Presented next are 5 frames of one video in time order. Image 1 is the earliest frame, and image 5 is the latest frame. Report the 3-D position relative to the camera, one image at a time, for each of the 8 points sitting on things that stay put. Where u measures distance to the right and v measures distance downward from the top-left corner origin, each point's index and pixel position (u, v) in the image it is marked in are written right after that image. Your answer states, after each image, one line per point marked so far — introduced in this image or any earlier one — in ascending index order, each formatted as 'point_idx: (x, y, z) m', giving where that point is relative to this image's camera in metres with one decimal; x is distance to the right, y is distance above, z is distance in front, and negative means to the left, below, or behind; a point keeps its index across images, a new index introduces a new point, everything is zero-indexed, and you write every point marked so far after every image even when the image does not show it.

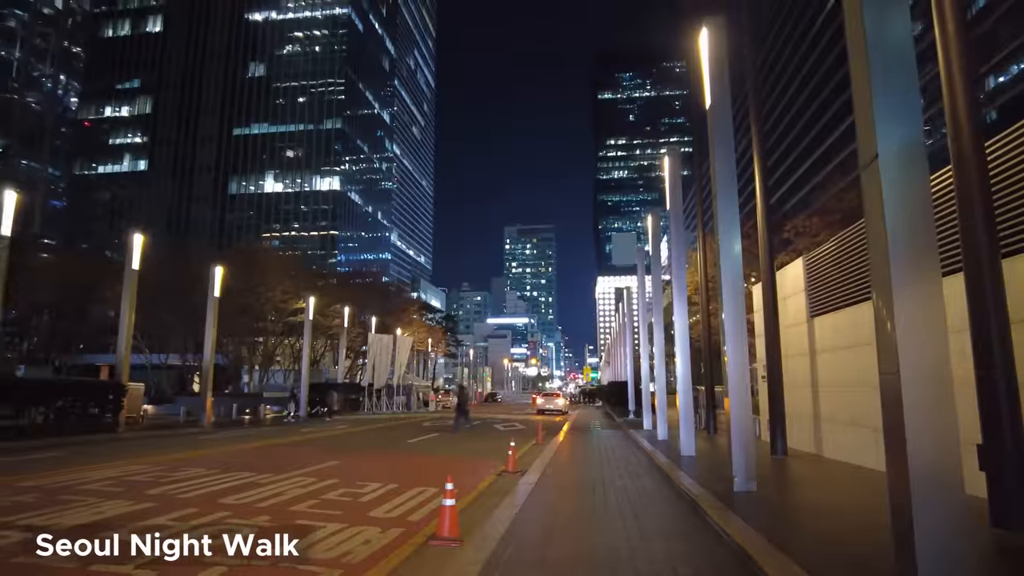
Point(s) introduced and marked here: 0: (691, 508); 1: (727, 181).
0: (+2.8, -3.5, +10.5) m
1: (+3.7, +2.0, +11.4) m
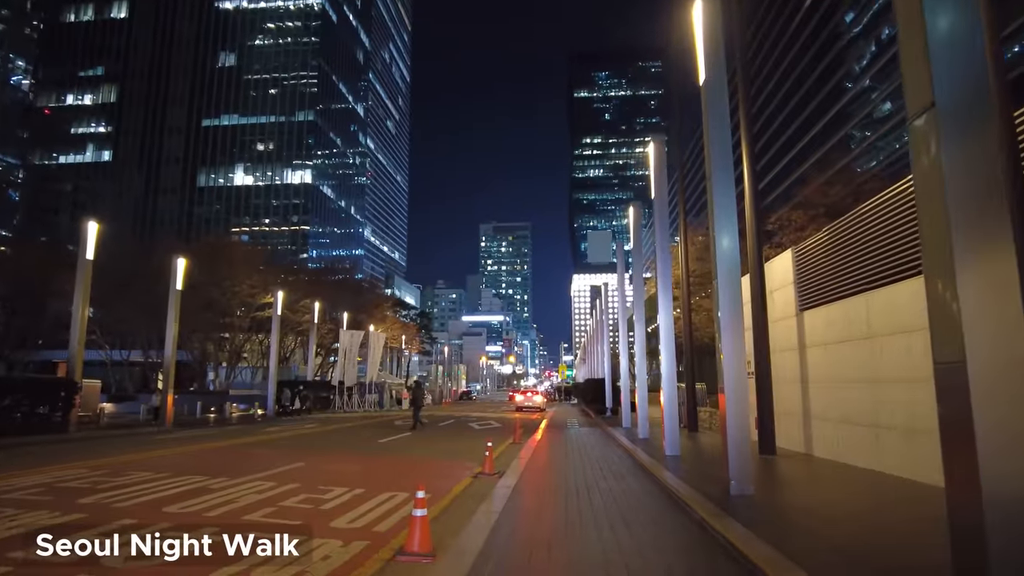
0: (+2.5, -3.3, +9.7) m
1: (+3.4, +2.1, +10.6) m
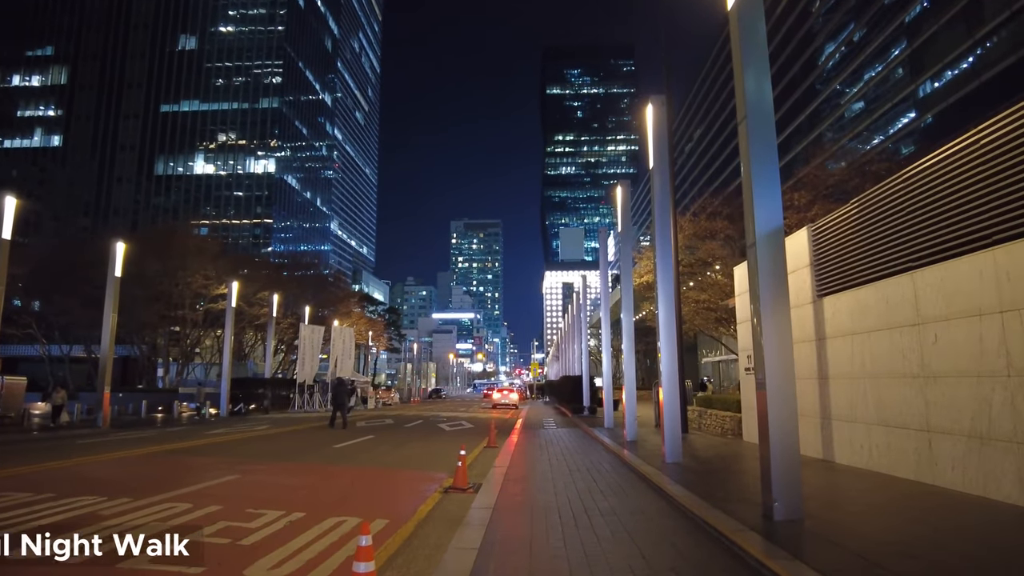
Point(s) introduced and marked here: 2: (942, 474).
0: (+2.3, -3.0, +7.6) m
1: (+3.2, +2.5, +8.6) m
2: (+6.2, -2.7, +9.4) m
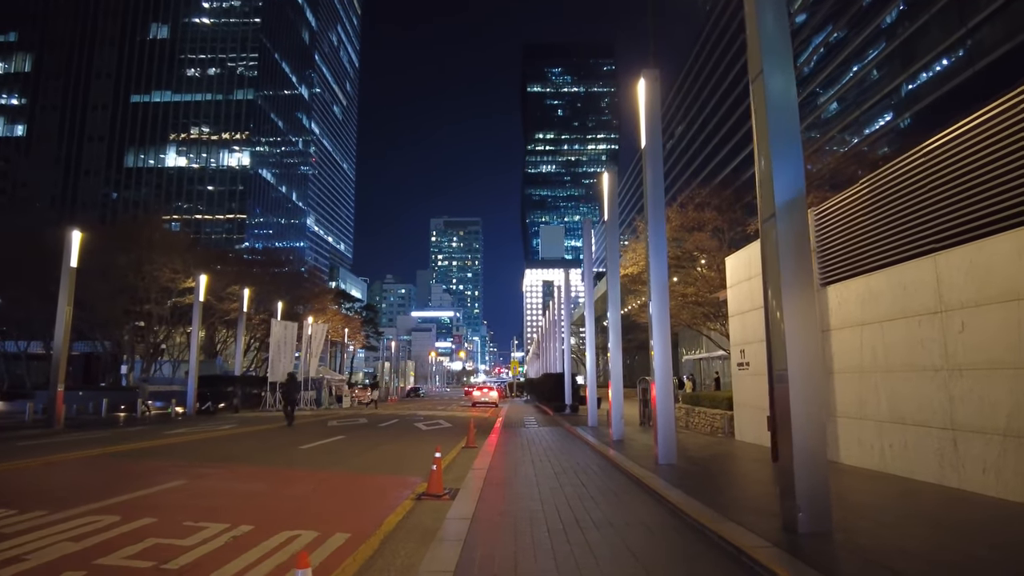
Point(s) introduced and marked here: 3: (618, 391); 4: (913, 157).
0: (+2.1, -2.7, +6.6) m
1: (+3.0, +2.7, +7.6) m
2: (+5.9, -2.4, +8.5) m
3: (+3.1, -3.0, +19.5) m
4: (+6.1, +2.0, +10.0) m
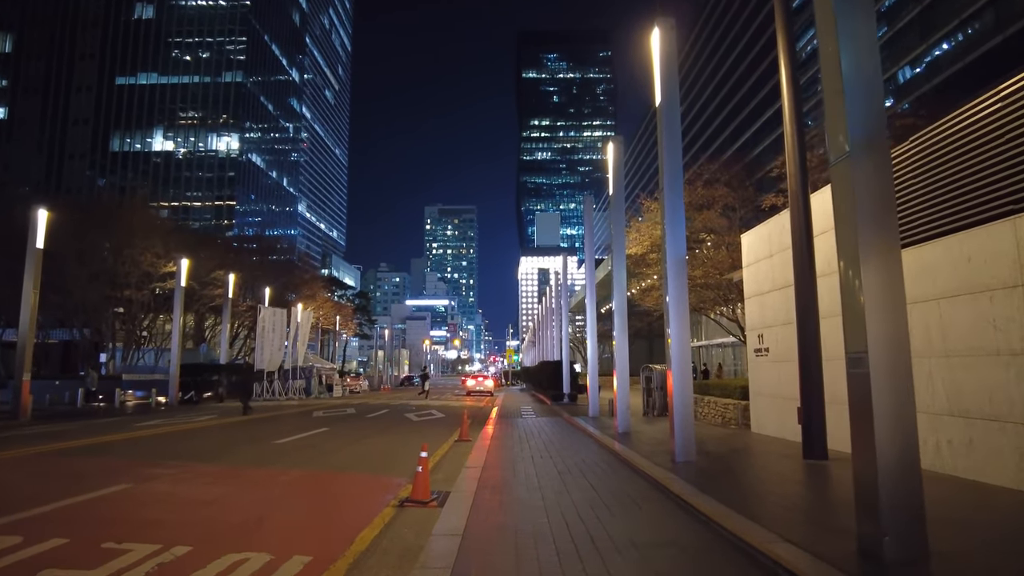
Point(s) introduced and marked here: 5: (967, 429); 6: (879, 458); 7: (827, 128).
0: (+2.1, -2.4, +5.2) m
1: (+3.0, +3.1, +6.0) m
2: (+5.9, -2.1, +7.1) m
3: (+3.1, -2.5, +18.1) m
4: (+6.1, +2.4, +8.6) m
5: (+5.9, -1.8, +8.5) m
6: (+2.8, -1.3, +5.1) m
7: (+2.8, +1.4, +5.8) m
